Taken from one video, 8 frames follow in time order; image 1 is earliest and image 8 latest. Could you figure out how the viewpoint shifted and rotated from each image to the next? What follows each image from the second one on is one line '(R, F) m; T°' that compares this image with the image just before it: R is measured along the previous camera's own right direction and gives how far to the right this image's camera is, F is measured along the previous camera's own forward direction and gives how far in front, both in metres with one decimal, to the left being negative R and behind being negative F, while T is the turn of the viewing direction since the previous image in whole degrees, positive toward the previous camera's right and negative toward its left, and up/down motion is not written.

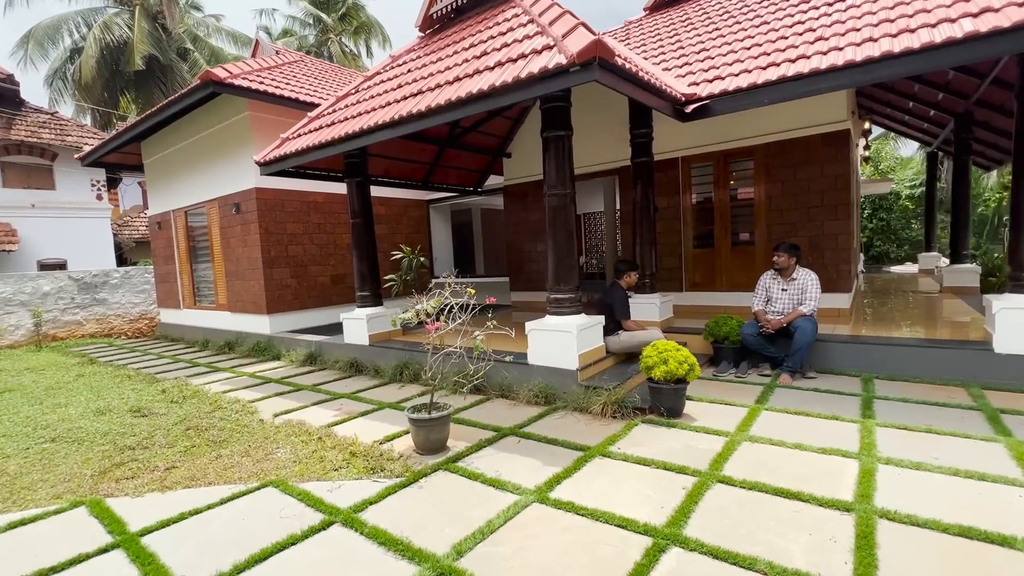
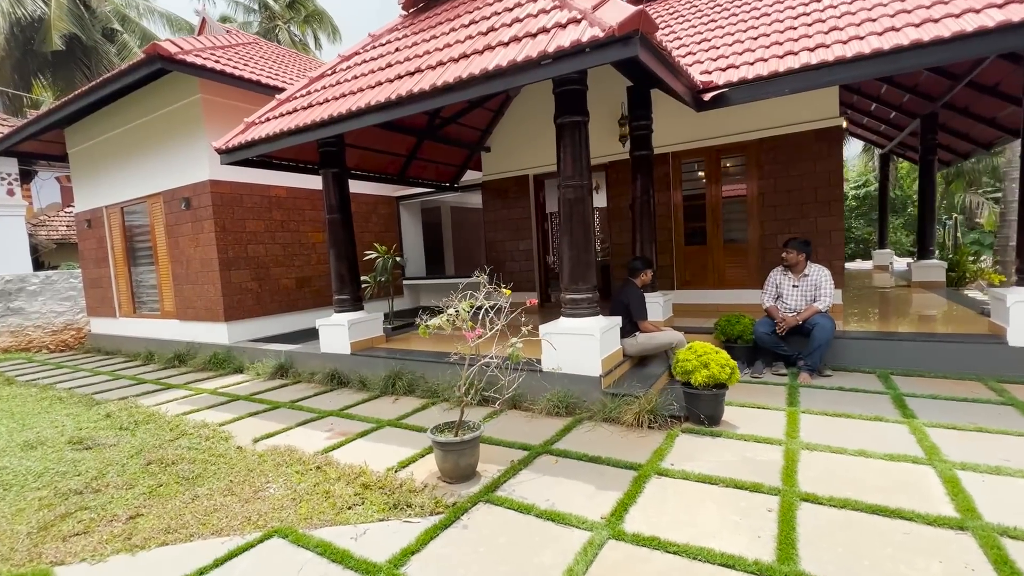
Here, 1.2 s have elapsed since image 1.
(-0.5, +0.4) m; +6°
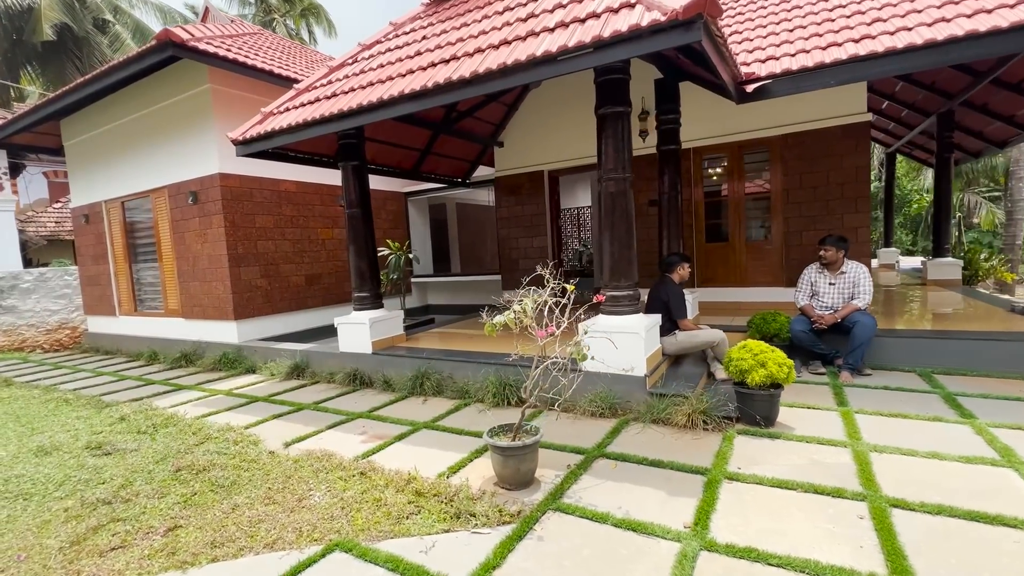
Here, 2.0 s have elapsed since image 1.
(-0.4, +0.1) m; +1°
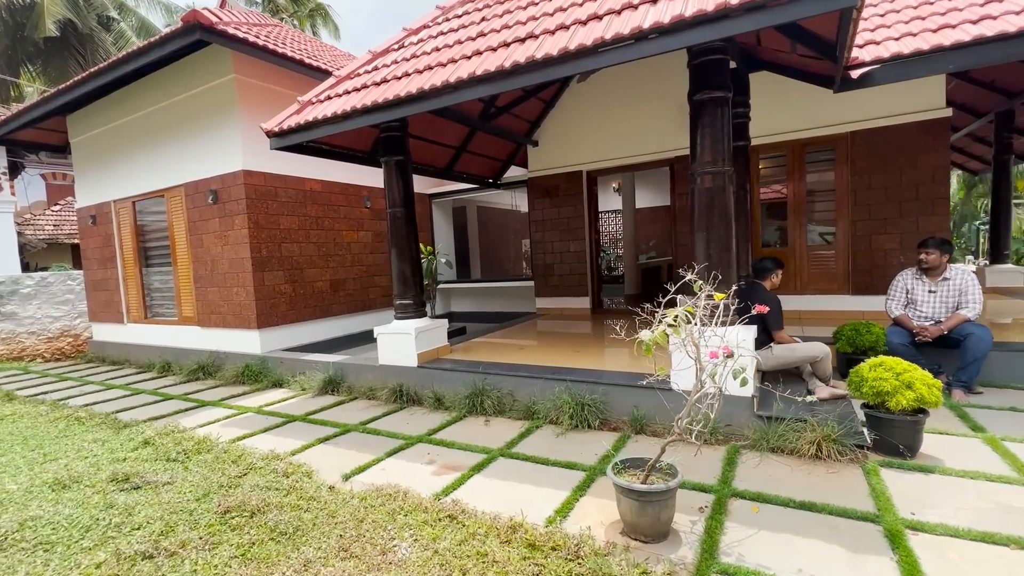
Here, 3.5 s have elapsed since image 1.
(-0.6, +0.4) m; 0°
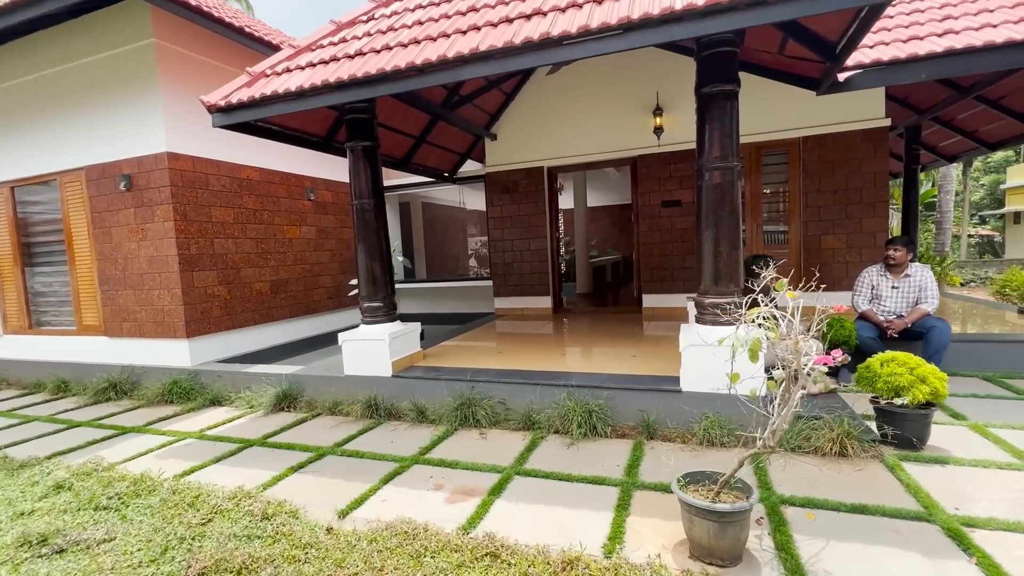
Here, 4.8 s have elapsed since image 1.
(-0.5, +0.3) m; +9°
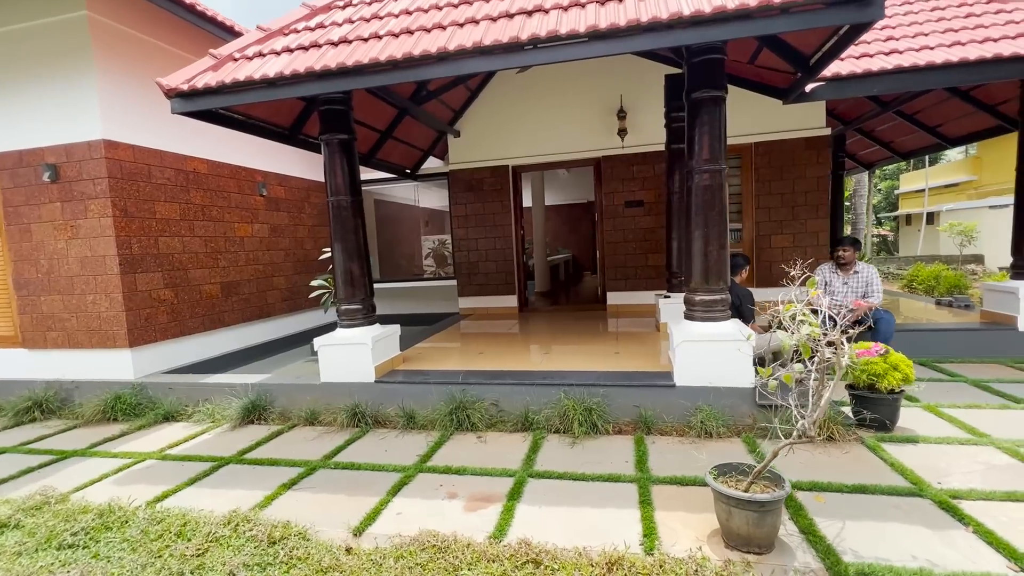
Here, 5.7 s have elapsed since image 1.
(-0.4, +0.1) m; +8°
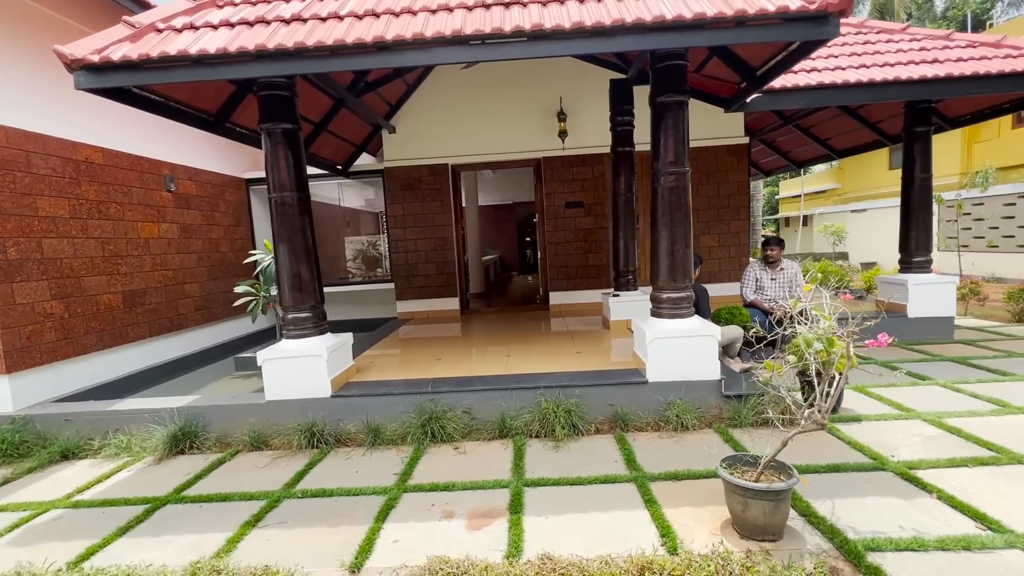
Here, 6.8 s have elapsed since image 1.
(-0.4, +0.2) m; +10°
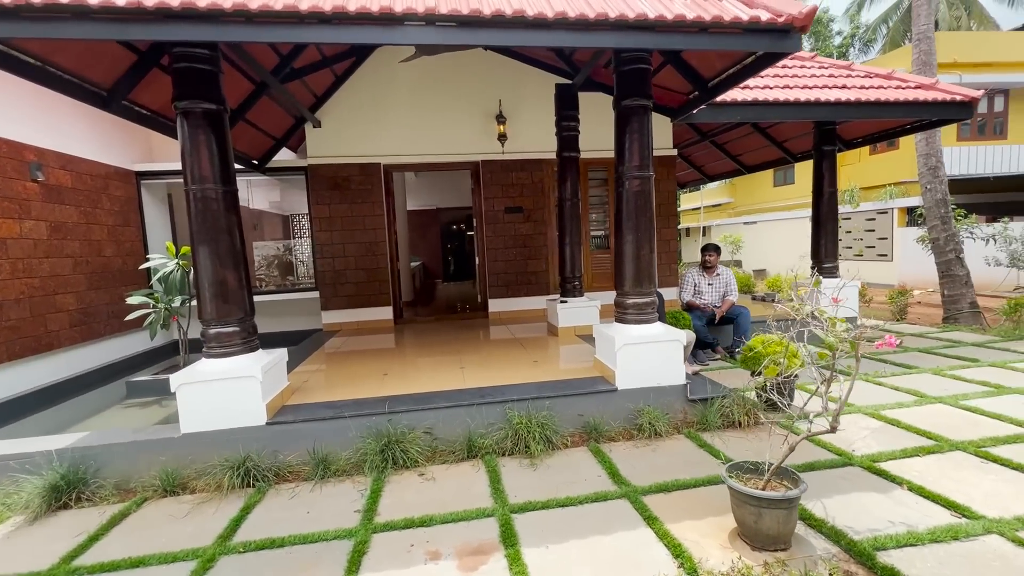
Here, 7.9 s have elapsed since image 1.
(-0.4, +0.3) m; +11°
